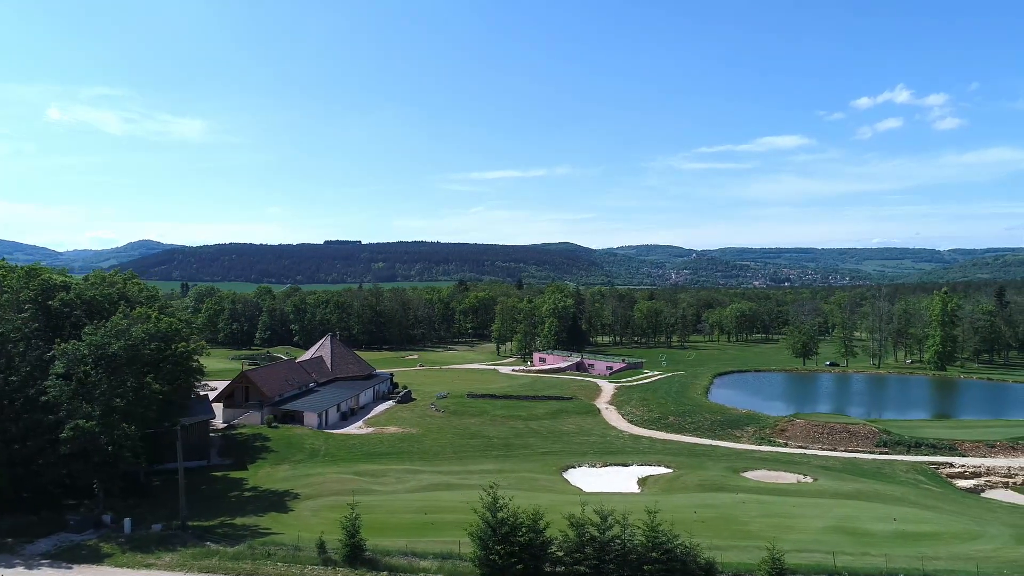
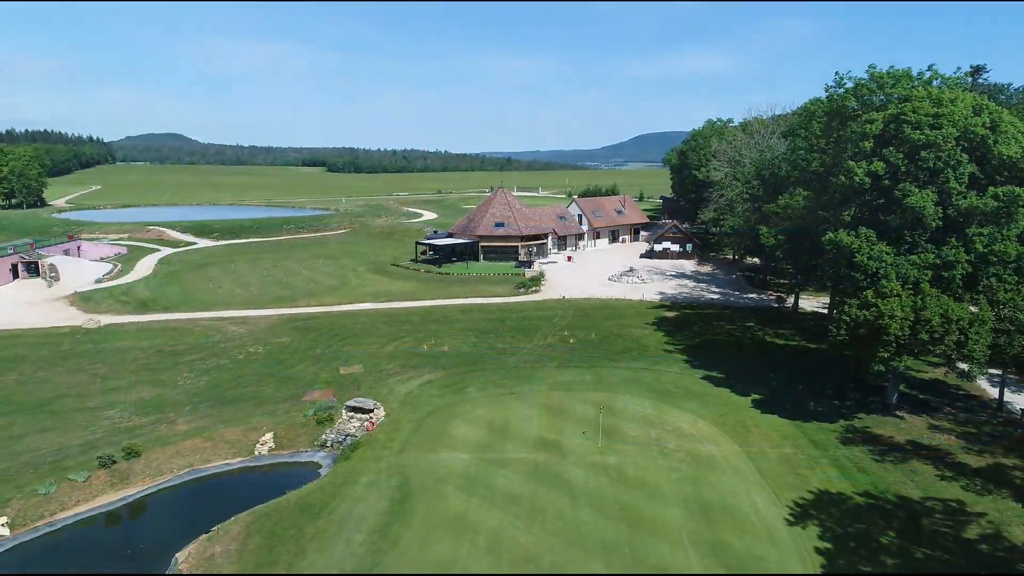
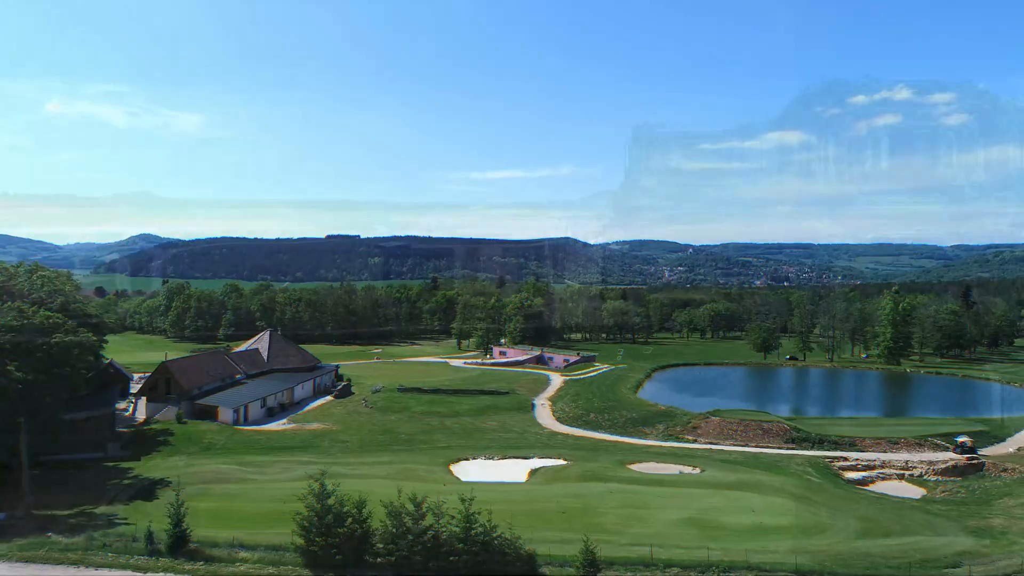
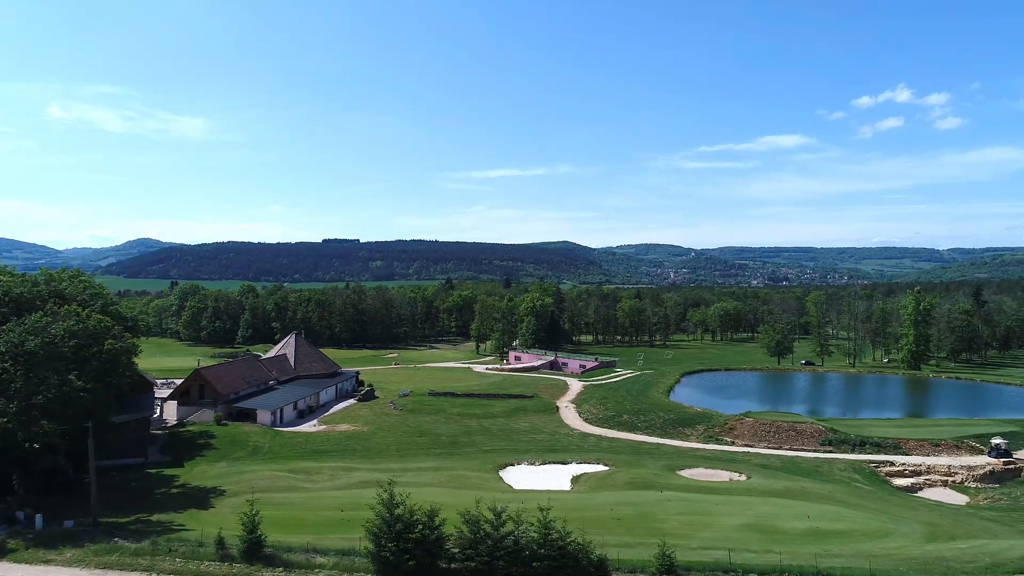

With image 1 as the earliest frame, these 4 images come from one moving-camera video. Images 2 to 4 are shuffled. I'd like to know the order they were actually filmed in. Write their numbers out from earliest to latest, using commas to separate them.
4, 3, 2
